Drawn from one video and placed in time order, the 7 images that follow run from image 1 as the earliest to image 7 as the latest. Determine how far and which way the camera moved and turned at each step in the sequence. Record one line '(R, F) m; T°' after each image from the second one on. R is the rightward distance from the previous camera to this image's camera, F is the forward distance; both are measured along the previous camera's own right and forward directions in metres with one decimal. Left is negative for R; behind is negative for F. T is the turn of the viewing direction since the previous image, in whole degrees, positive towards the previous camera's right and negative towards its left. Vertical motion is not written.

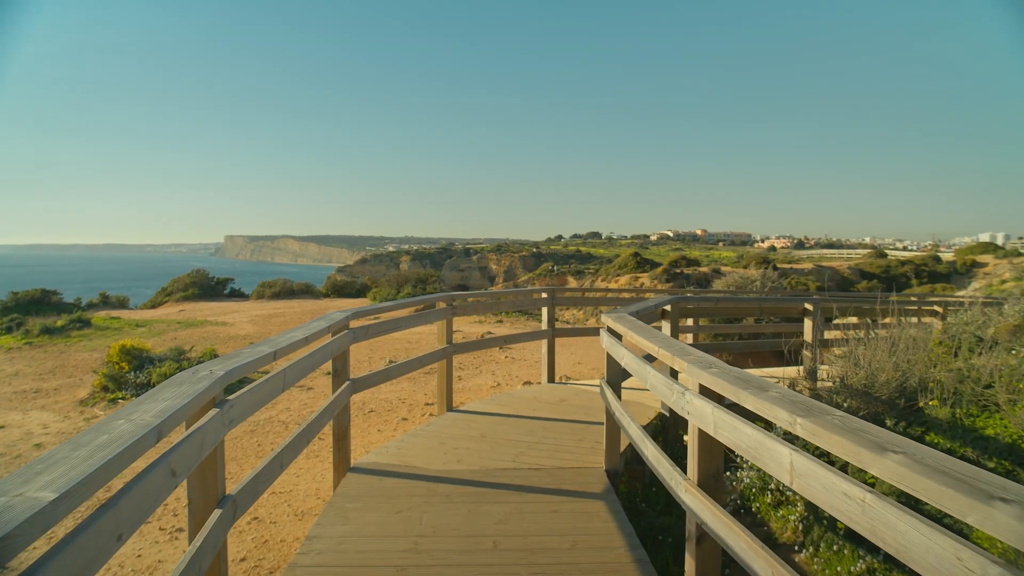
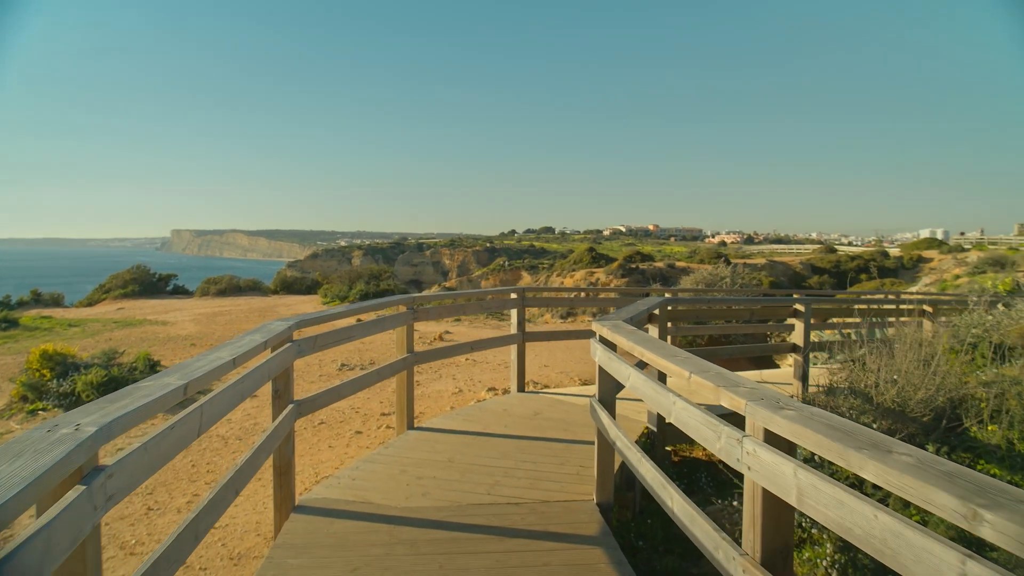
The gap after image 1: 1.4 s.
(-0.1, +0.5) m; +5°
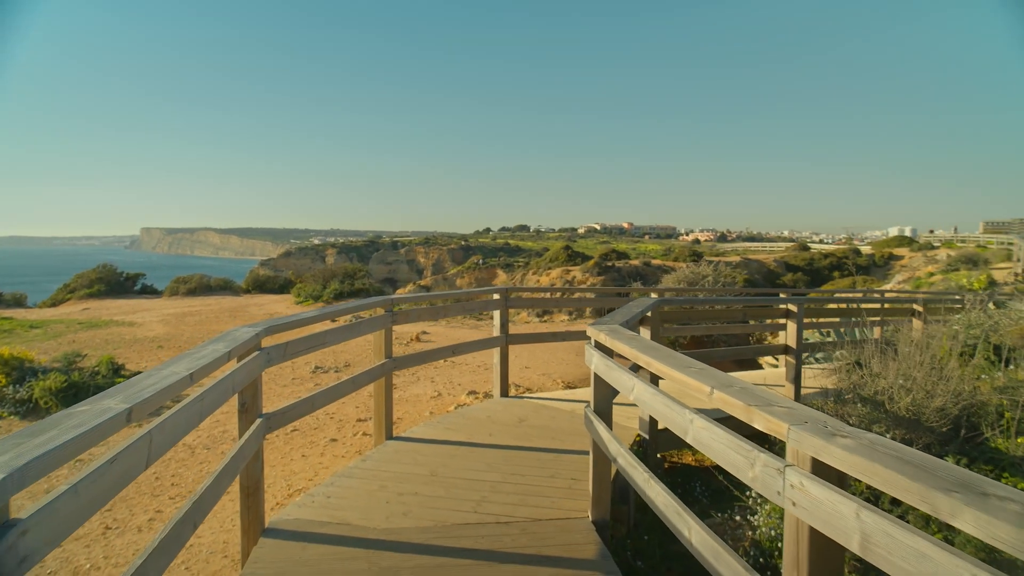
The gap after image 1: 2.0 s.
(-0.1, +0.2) m; +2°
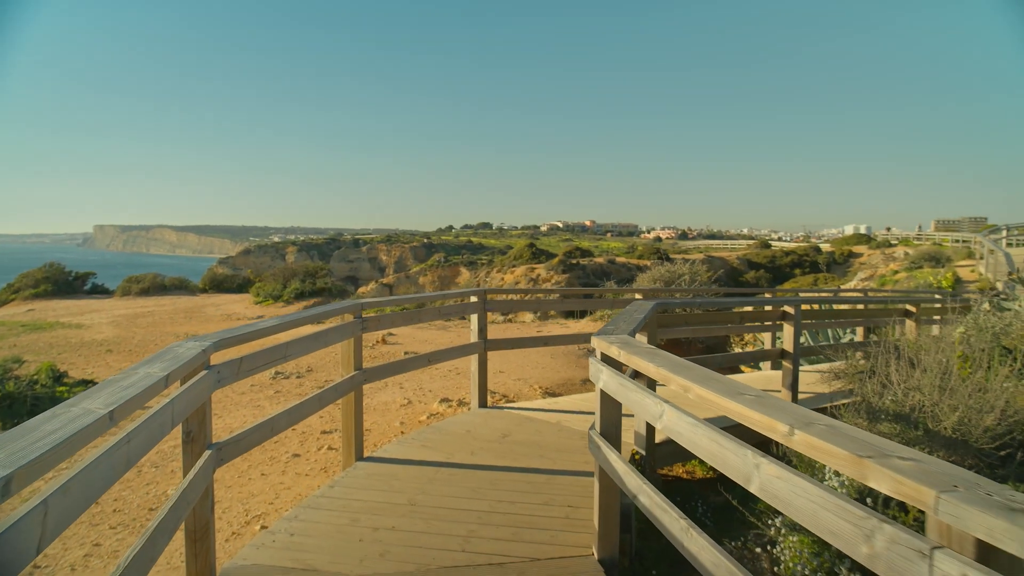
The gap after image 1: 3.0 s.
(-0.1, +0.4) m; +4°
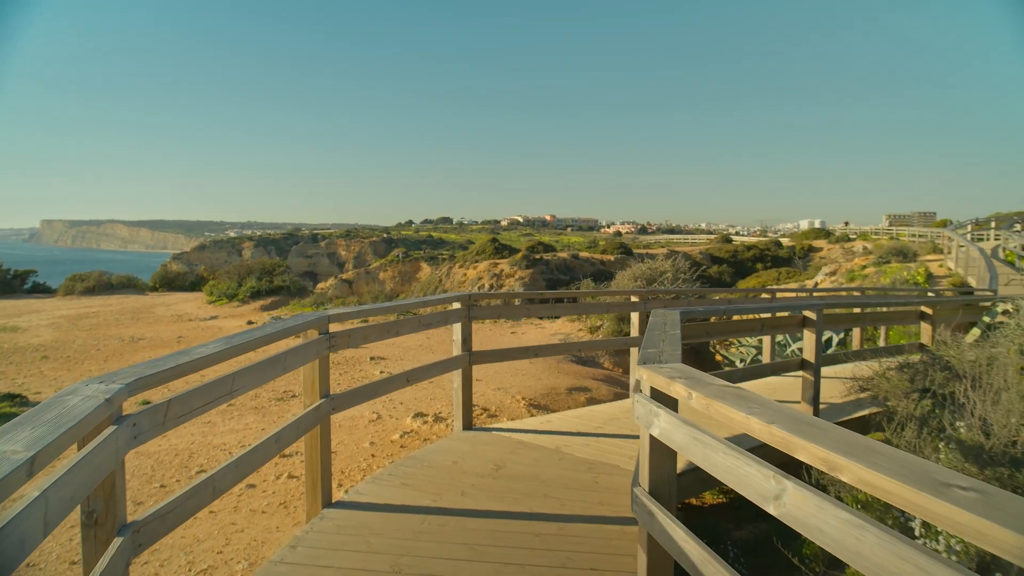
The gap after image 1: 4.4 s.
(-0.2, +0.6) m; +4°
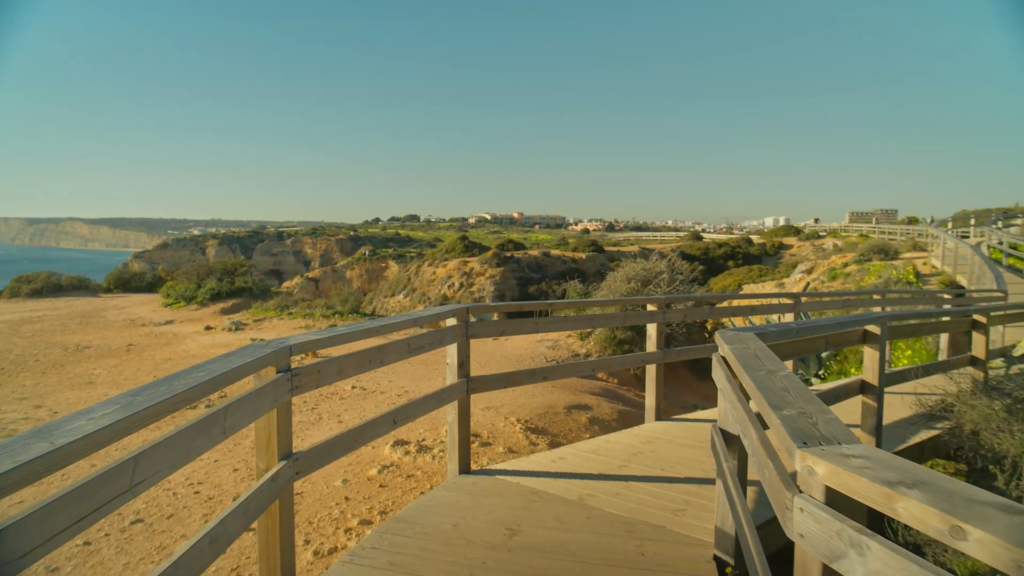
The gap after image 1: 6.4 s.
(-0.2, +0.7) m; +3°
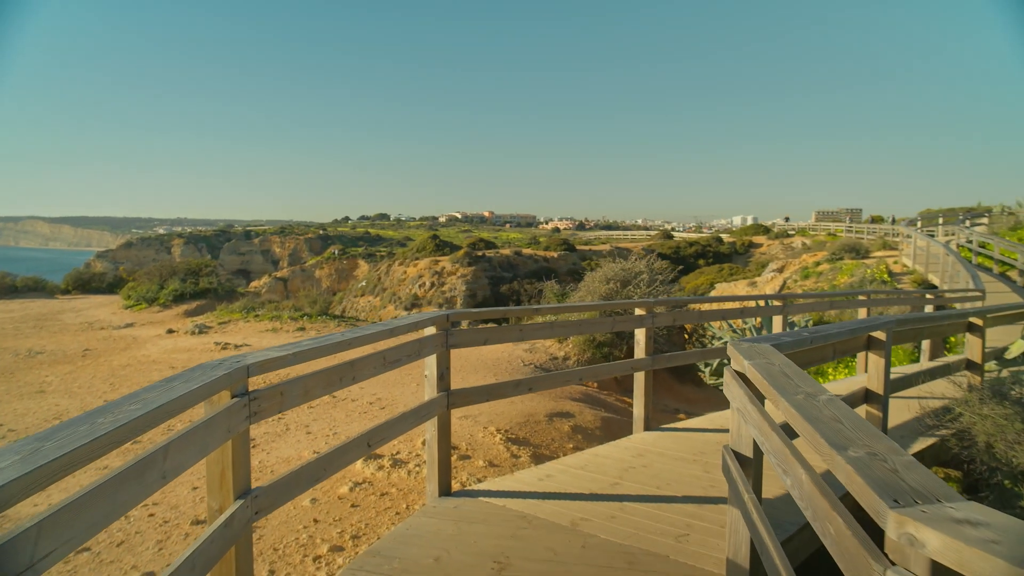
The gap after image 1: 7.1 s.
(-0.1, +0.3) m; +3°
